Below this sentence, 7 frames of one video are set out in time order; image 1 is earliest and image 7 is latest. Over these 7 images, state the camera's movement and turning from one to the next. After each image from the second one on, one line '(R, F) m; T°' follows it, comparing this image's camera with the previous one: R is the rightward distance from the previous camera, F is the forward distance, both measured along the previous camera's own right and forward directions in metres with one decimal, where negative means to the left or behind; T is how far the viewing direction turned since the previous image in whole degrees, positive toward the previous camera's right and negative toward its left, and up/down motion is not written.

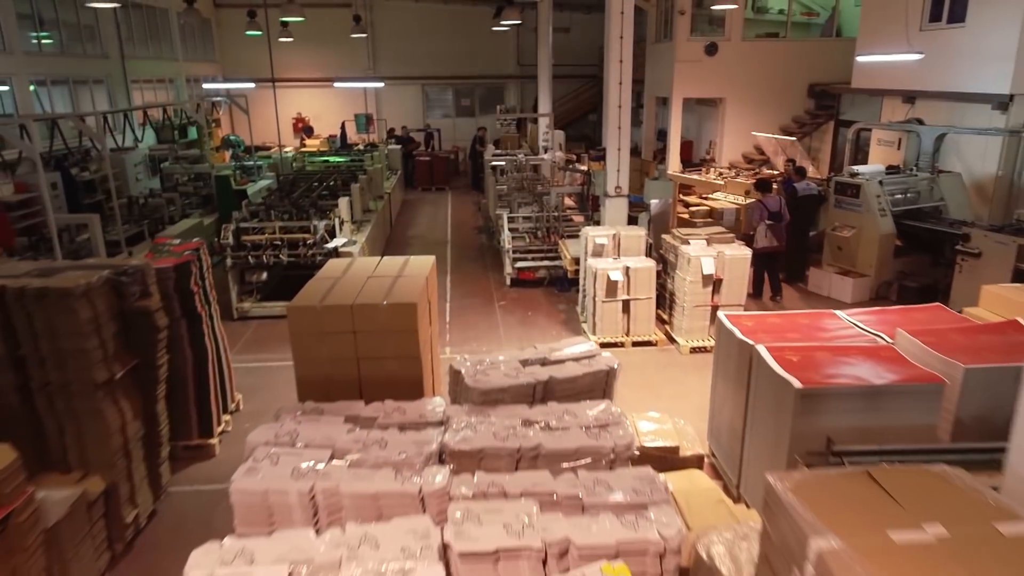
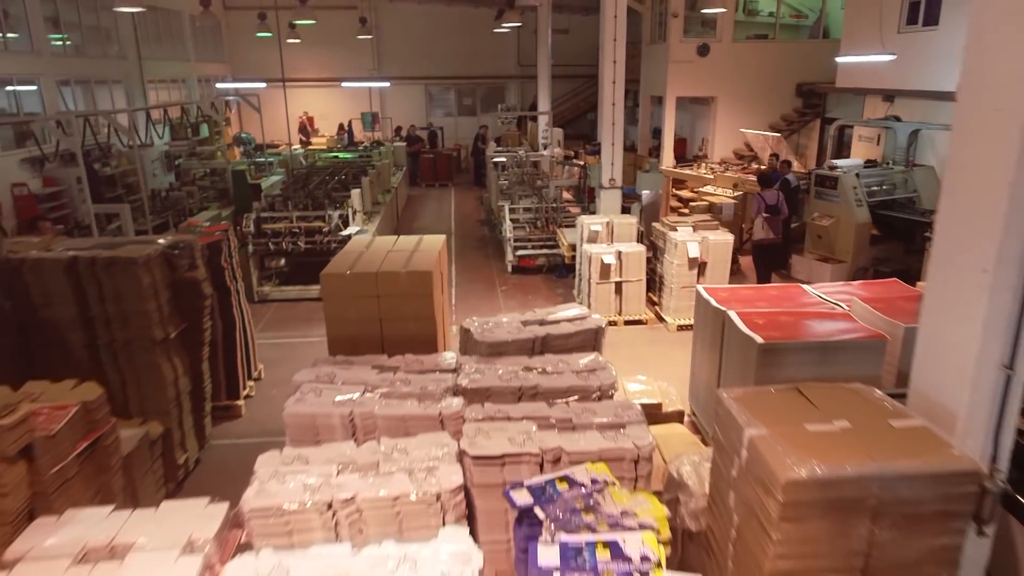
(0.0, -0.6) m; 0°
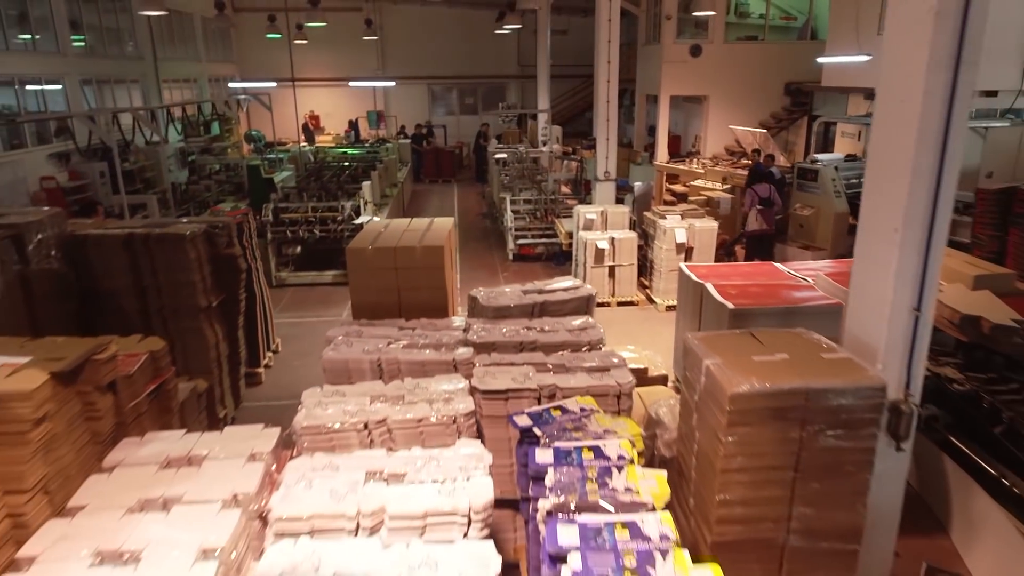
(0.0, -0.6) m; 0°
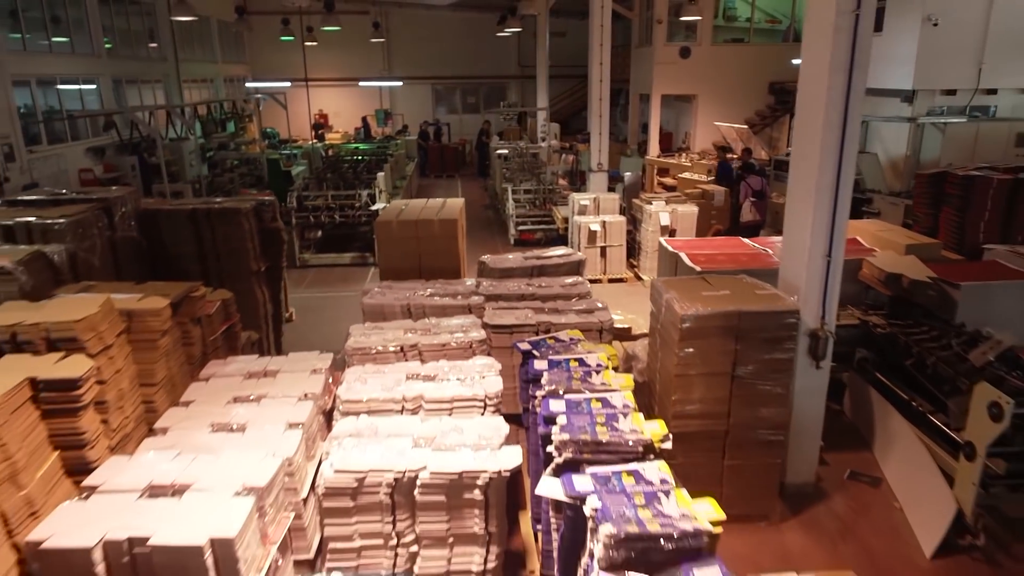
(0.0, -0.9) m; 0°
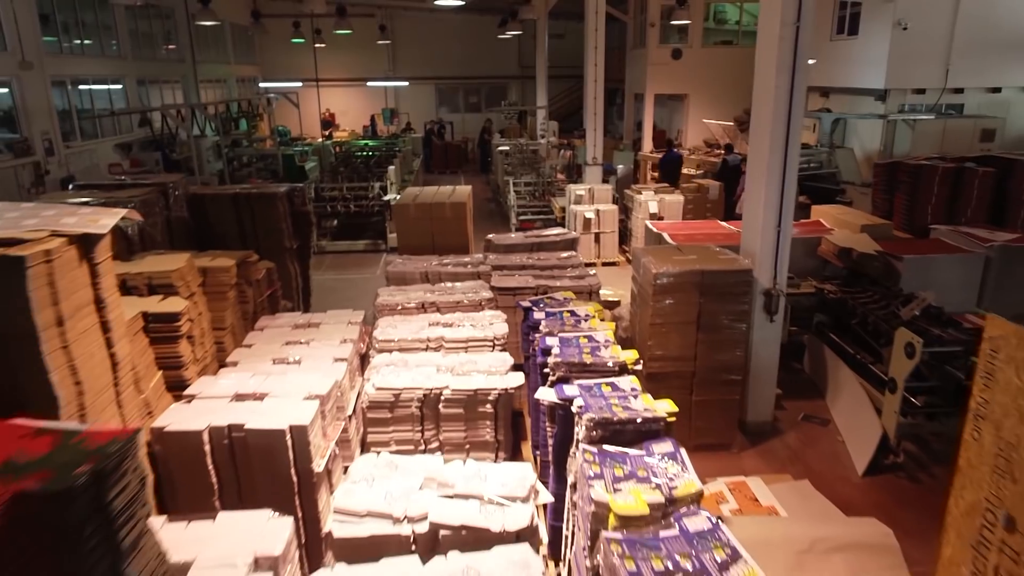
(0.0, -0.8) m; 0°
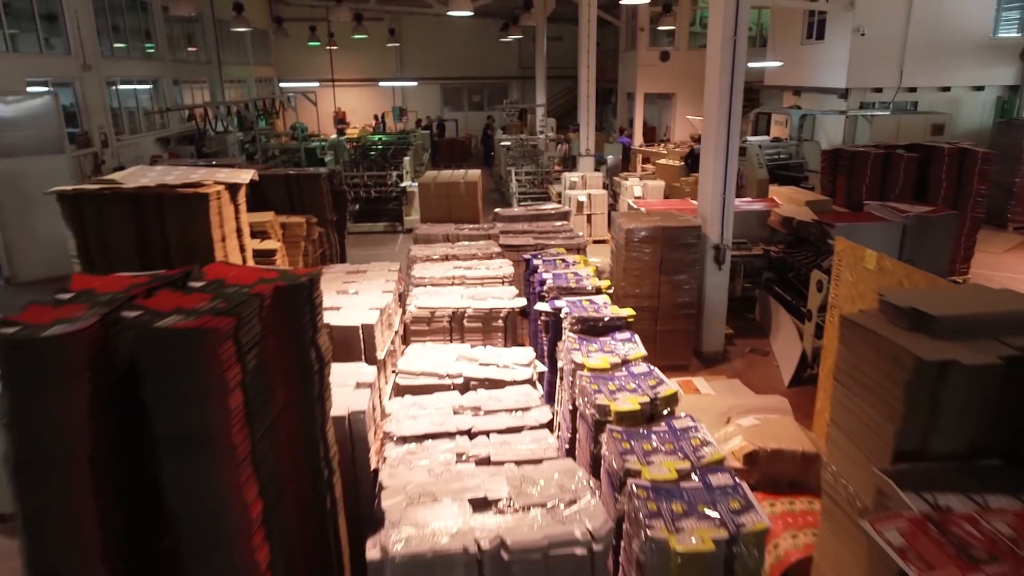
(0.0, -1.3) m; 0°
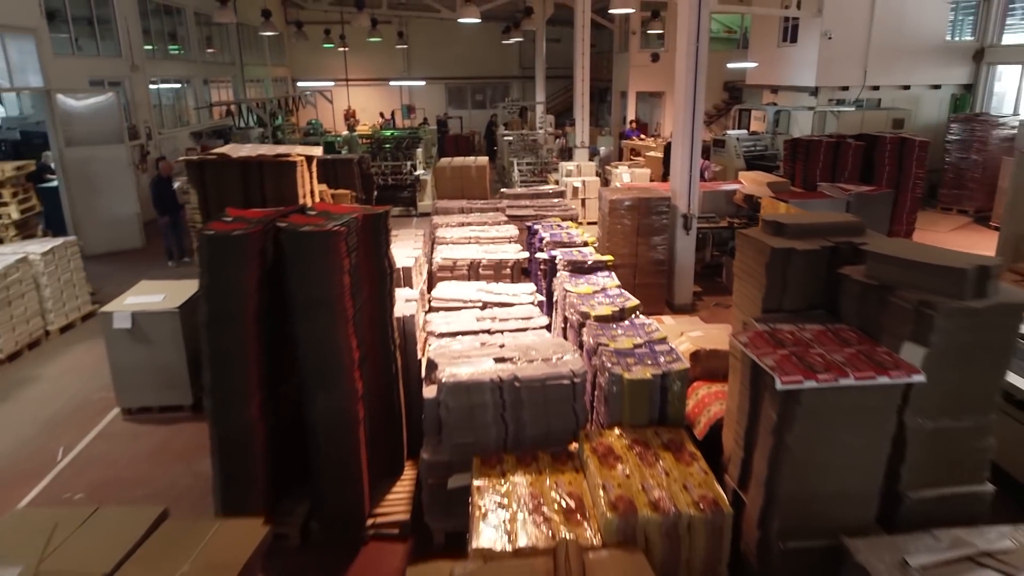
(-0.1, -1.3) m; 0°
